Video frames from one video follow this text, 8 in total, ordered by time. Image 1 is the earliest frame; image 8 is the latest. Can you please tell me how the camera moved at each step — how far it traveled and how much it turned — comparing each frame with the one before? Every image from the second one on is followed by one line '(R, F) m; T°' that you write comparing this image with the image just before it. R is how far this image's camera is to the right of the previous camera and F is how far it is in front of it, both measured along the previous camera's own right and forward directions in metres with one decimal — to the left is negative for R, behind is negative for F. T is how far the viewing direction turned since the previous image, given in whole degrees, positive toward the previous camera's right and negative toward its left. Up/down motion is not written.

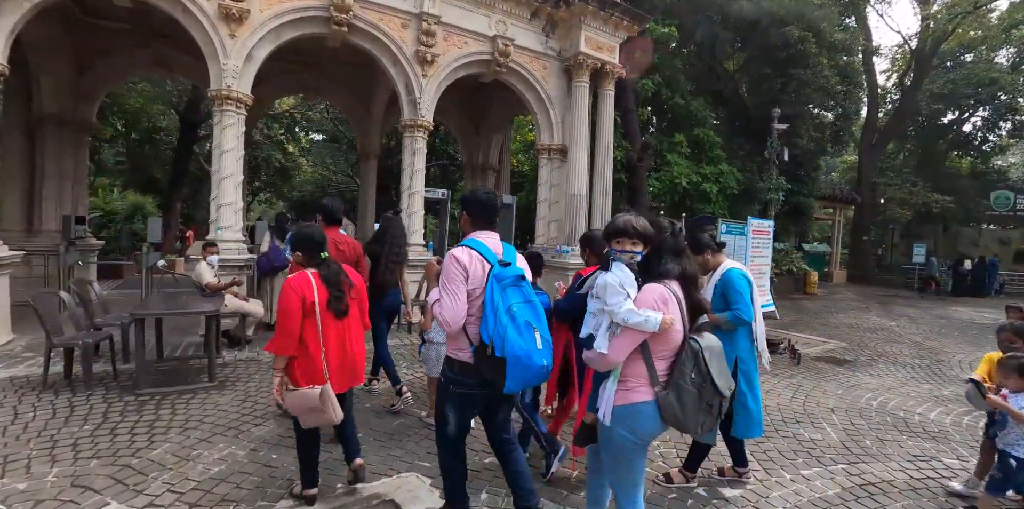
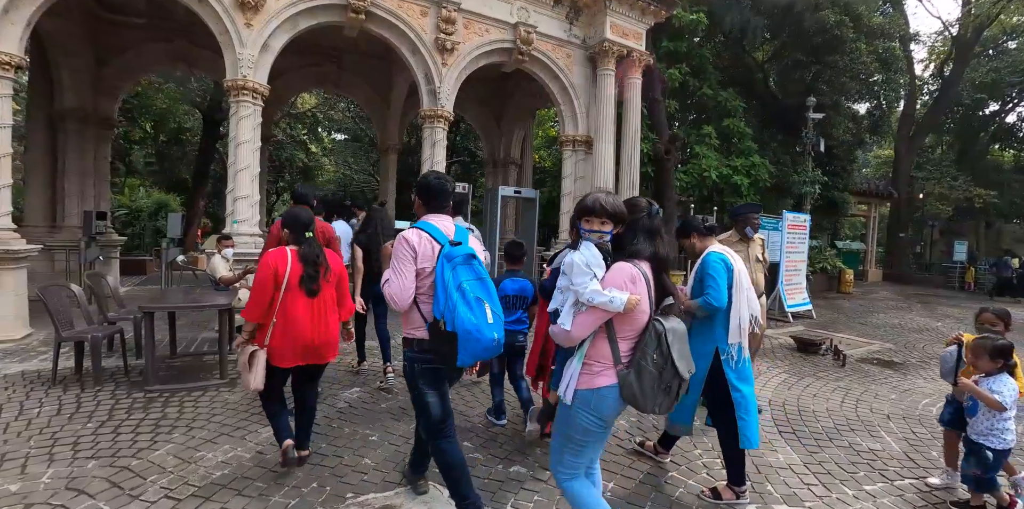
(0.0, +0.4) m; -2°
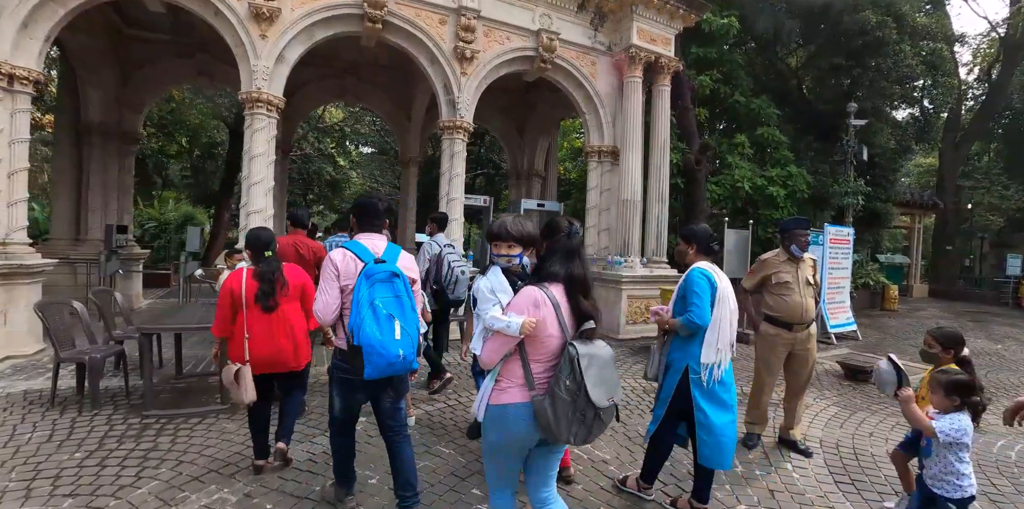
(+0.1, +0.5) m; -3°
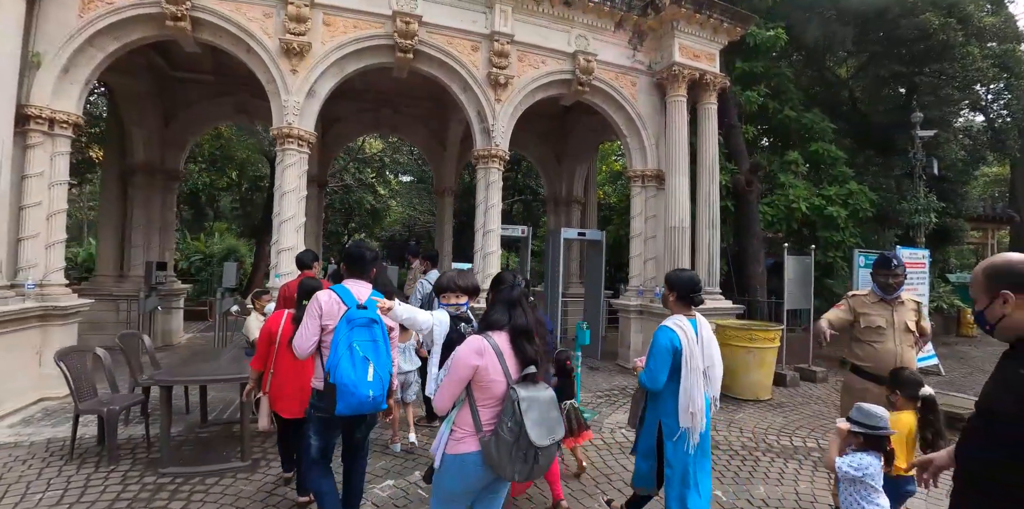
(0.0, +0.6) m; -4°
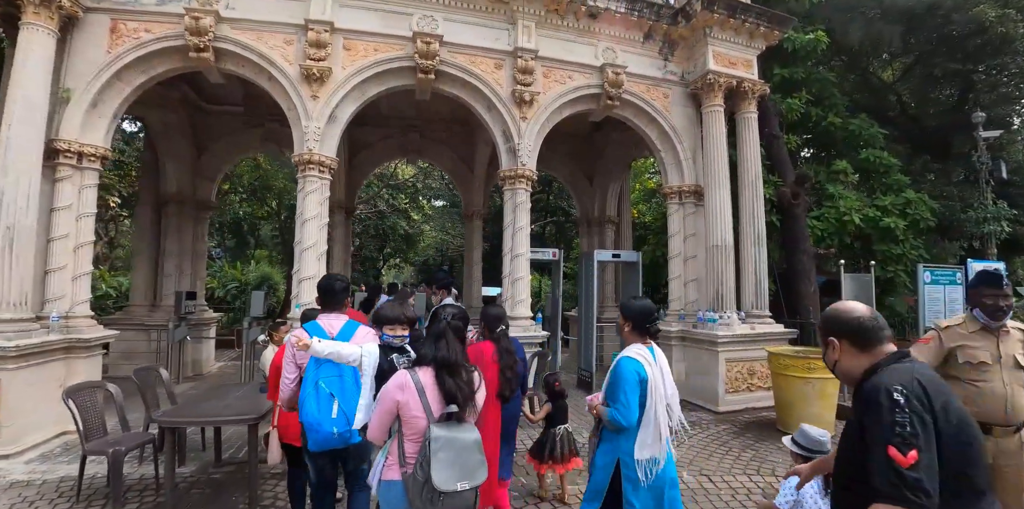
(+0.1, +0.5) m; -4°
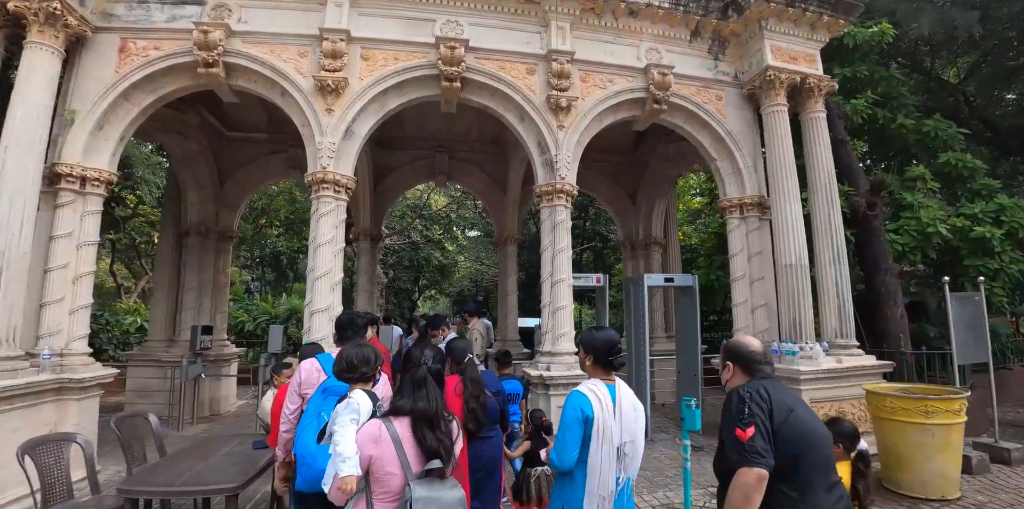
(0.0, +1.0) m; -4°
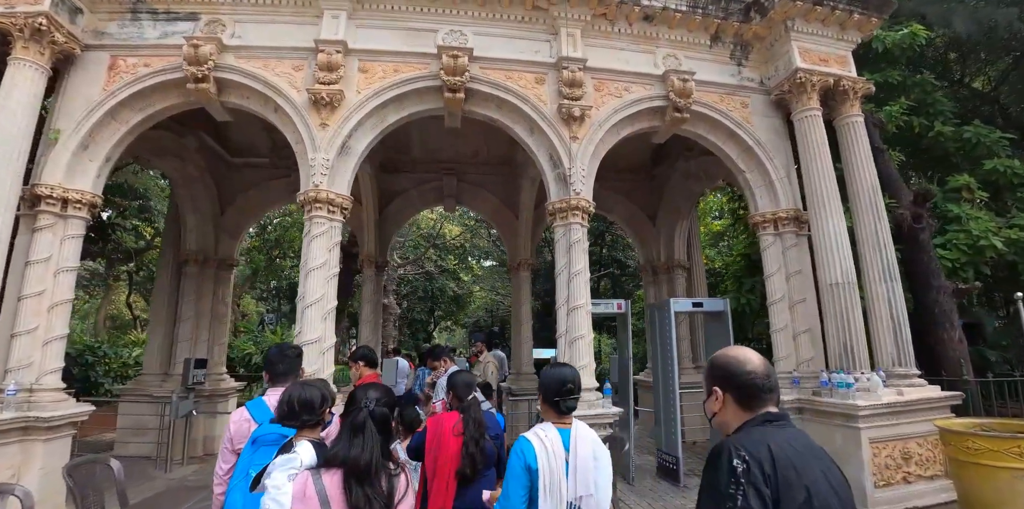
(+0.1, +0.7) m; -2°
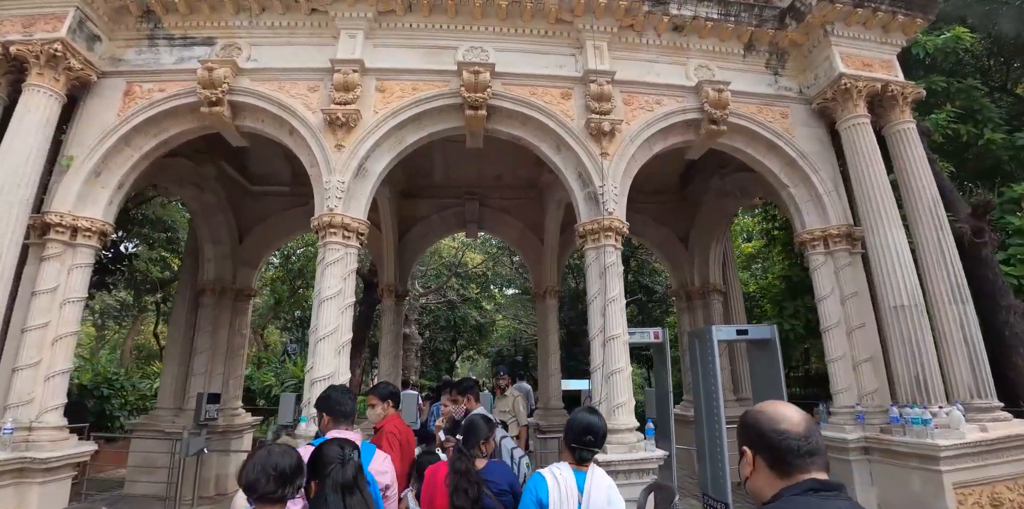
(0.0, +0.5) m; -2°
